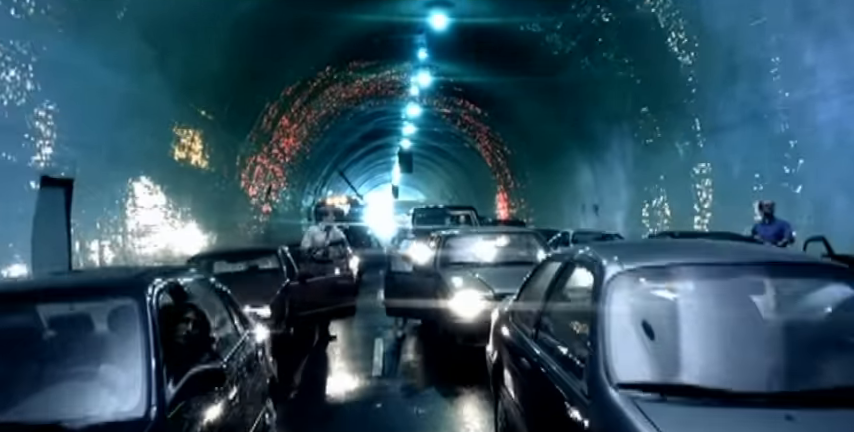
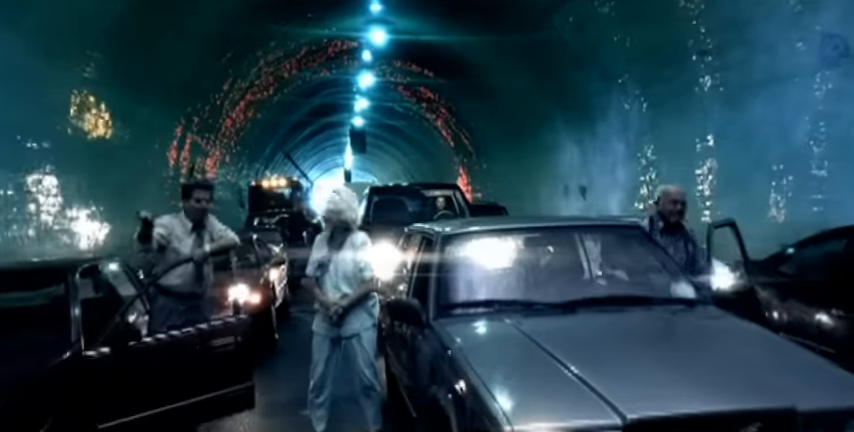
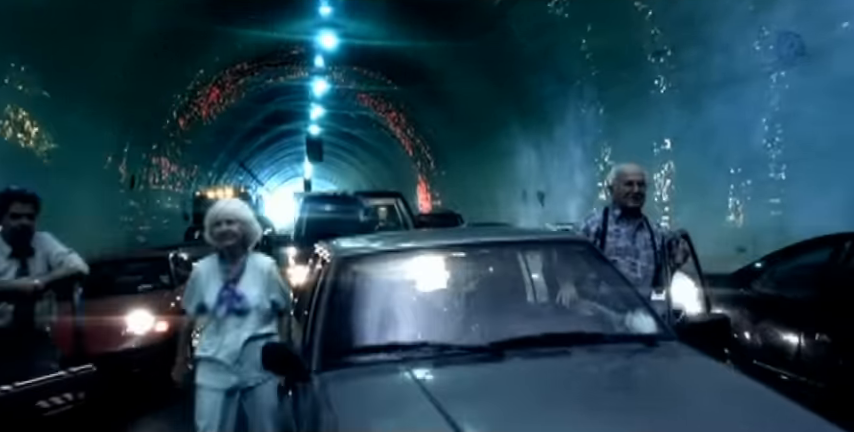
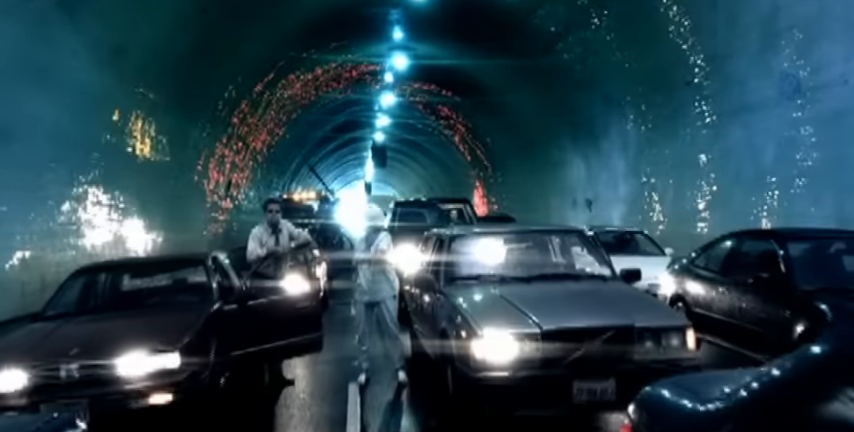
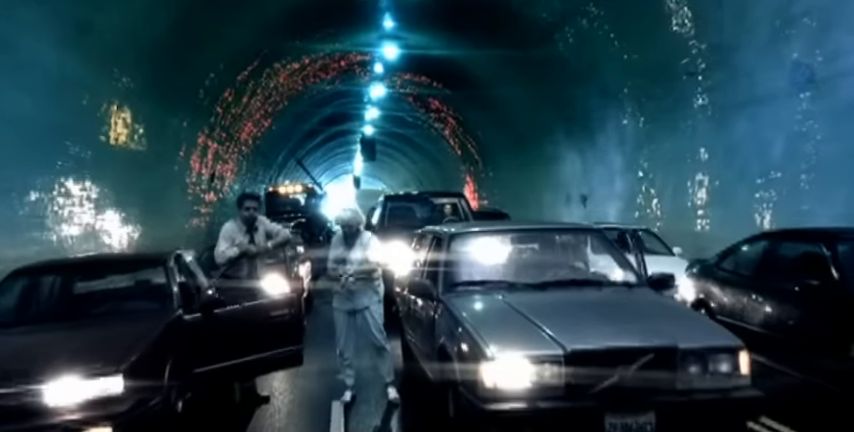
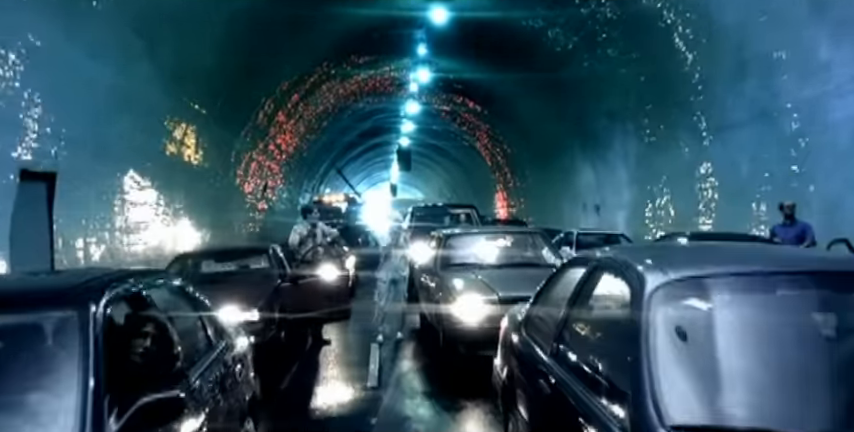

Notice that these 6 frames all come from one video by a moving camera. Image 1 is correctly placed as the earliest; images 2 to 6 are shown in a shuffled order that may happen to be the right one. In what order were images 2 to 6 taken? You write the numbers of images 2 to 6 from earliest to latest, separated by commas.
6, 4, 5, 2, 3
